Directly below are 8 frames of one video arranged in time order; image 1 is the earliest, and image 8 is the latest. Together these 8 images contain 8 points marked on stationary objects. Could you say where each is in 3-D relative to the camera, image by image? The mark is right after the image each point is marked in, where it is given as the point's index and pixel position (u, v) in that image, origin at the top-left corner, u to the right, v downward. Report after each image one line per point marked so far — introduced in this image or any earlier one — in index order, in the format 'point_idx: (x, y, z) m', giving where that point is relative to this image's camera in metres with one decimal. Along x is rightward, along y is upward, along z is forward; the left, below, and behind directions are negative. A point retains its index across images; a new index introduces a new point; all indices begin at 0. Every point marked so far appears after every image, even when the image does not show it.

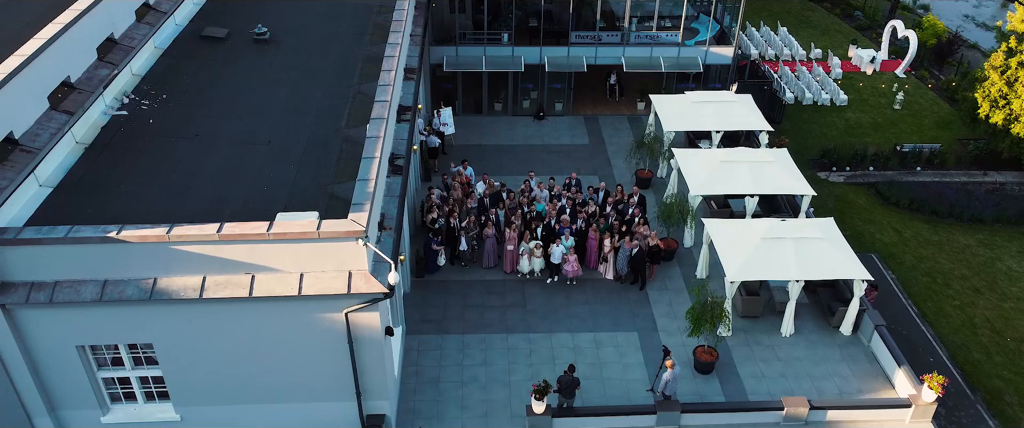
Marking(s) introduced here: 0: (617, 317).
0: (+2.4, -2.4, +18.6) m
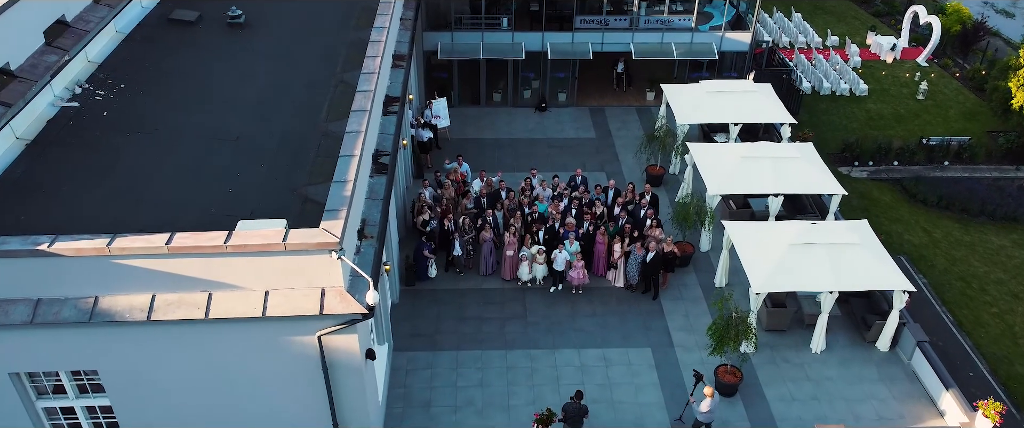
0: (+2.4, -2.4, +16.7) m
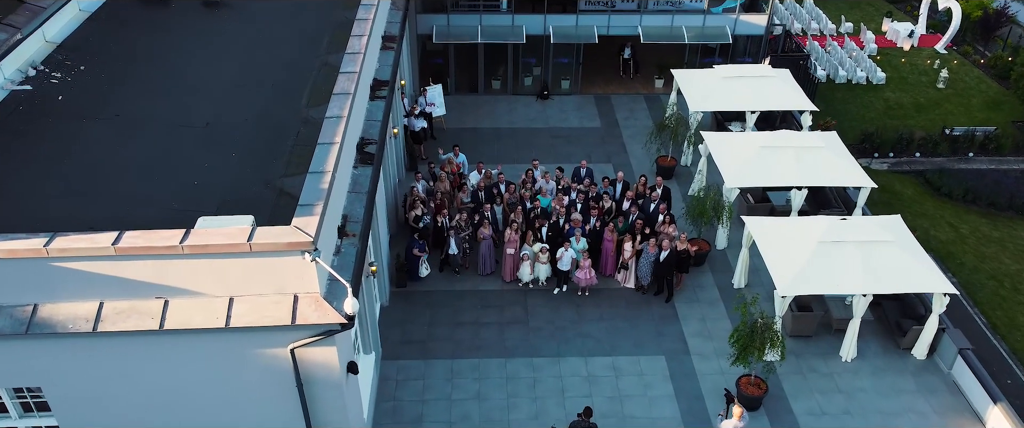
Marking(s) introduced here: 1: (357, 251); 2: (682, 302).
0: (+2.4, -2.3, +15.3) m
1: (-2.1, -0.5, +11.2) m
2: (+3.4, -1.8, +16.2) m
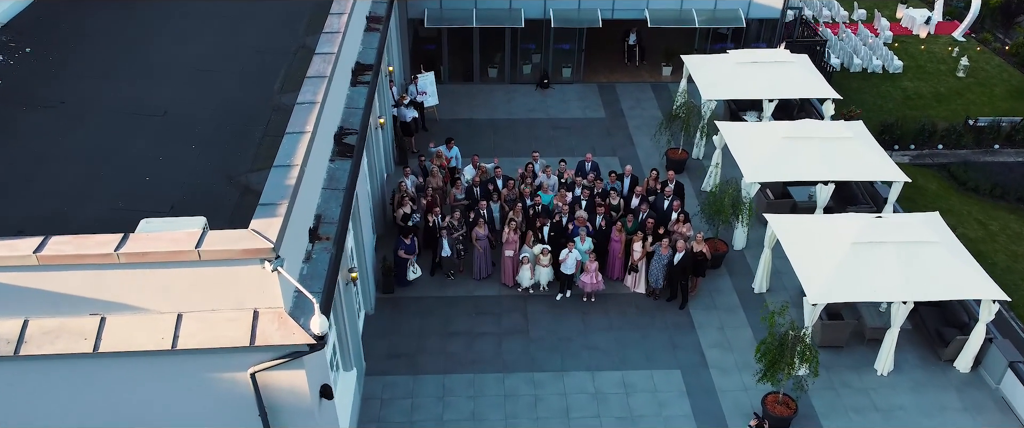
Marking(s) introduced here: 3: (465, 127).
0: (+2.4, -2.3, +13.8) m
1: (-2.1, -0.5, +9.6) m
2: (+3.3, -1.7, +14.7) m
3: (-1.1, +2.1, +20.0) m
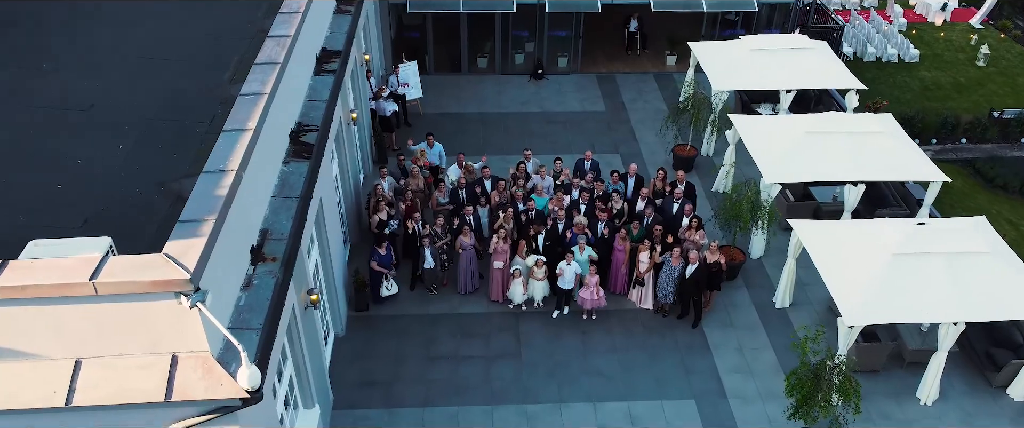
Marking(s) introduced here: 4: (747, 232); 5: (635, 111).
0: (+2.2, -2.4, +12.0) m
1: (-2.3, -0.7, +7.9) m
2: (+3.2, -1.8, +12.9) m
3: (-1.4, +2.1, +18.2) m
4: (+3.9, -0.3, +13.5) m
5: (+2.8, +2.4, +18.8) m
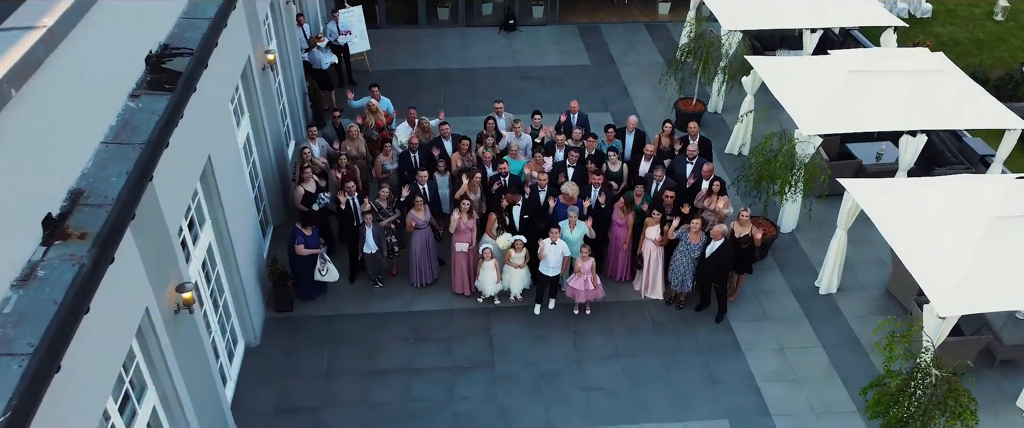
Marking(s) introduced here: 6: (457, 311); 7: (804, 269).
0: (+1.9, -1.9, +9.0) m
1: (-2.5, -0.3, +4.8) m
2: (+2.8, -1.3, +10.0) m
3: (-2.0, +2.5, +15.1) m
4: (+3.5, +0.2, +10.6) m
5: (+2.2, +2.9, +15.8) m
6: (-0.7, -1.2, +10.1) m
7: (+3.9, -0.7, +10.8) m
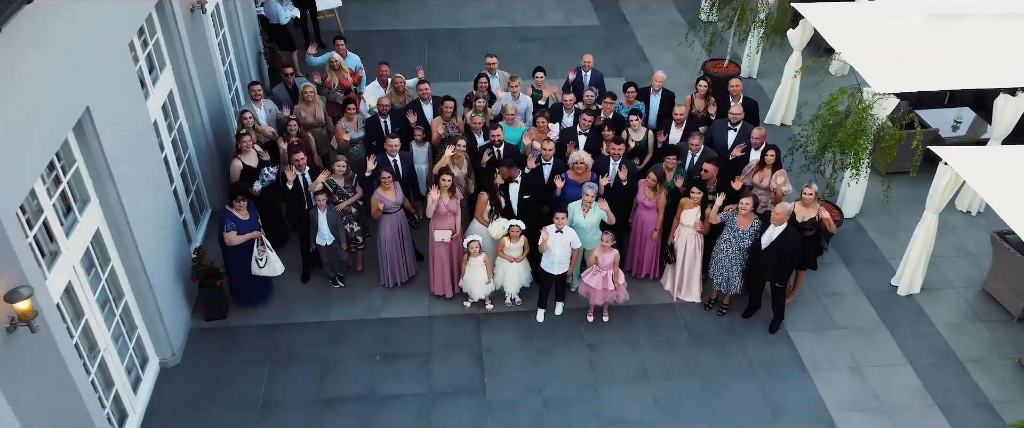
0: (+1.8, -1.7, +6.9) m
1: (-2.5, -0.2, +2.5) m
2: (+2.8, -1.1, +7.8) m
3: (-2.0, +2.7, +12.8) m
4: (+3.5, +0.4, +8.4) m
5: (+2.2, +3.2, +13.6) m
6: (-0.7, -1.0, +7.9) m
7: (+3.9, -0.5, +8.6) m
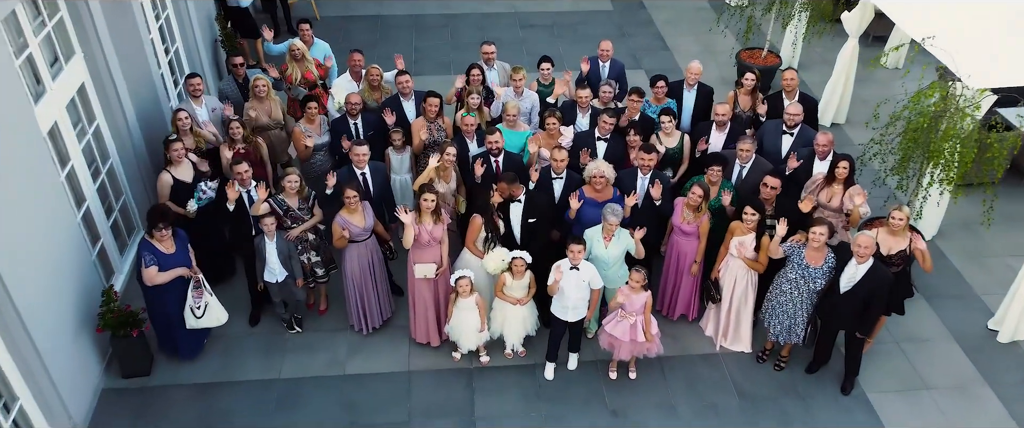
0: (+1.9, -2.0, +5.2) m
1: (-2.5, -0.4, +0.9) m
2: (+2.8, -1.3, +6.1) m
3: (-2.0, +2.6, +11.2) m
4: (+3.5, +0.2, +6.7) m
5: (+2.2, +3.0, +11.9) m
6: (-0.7, -1.2, +6.2) m
7: (+3.9, -0.7, +6.9) m
